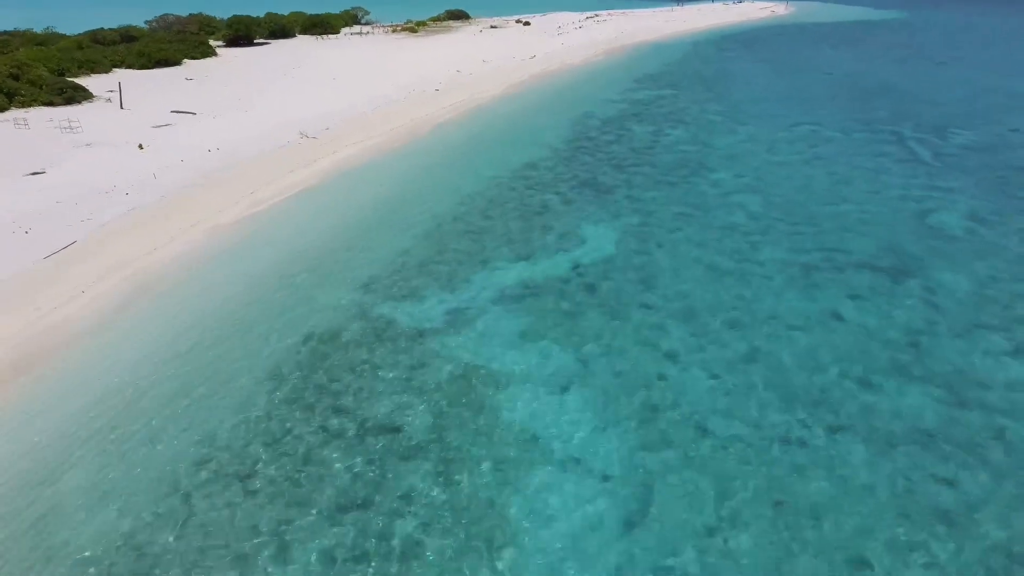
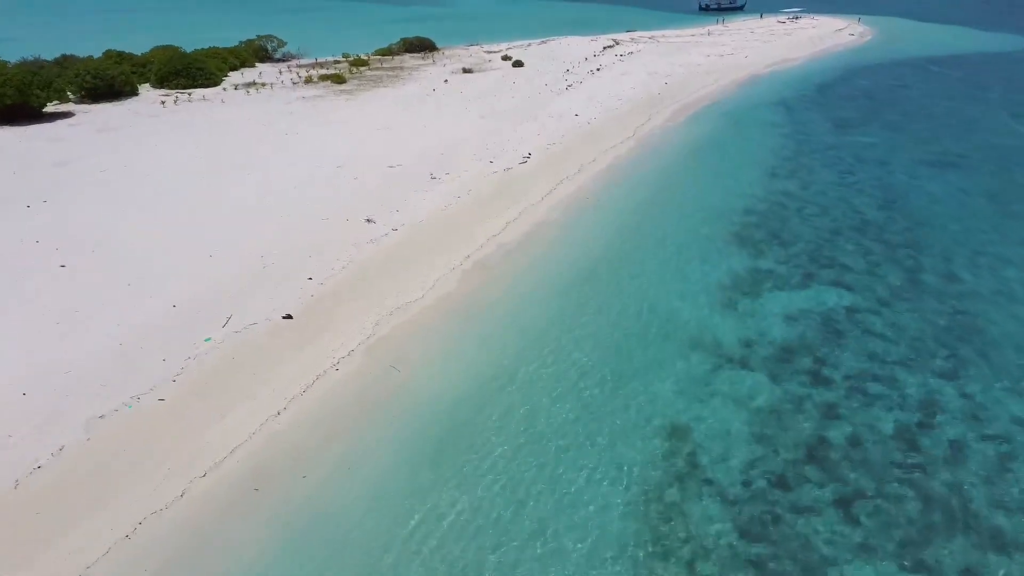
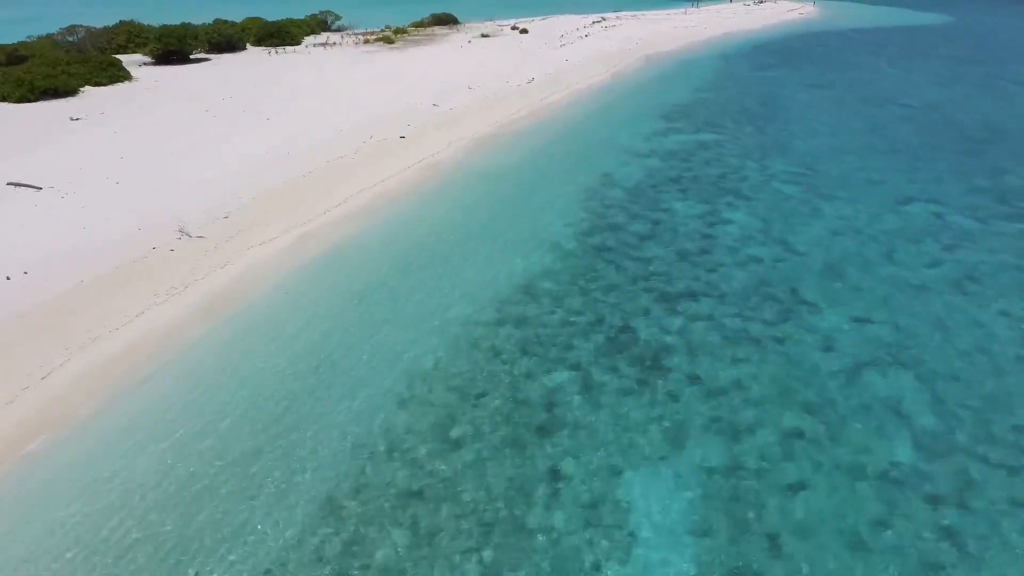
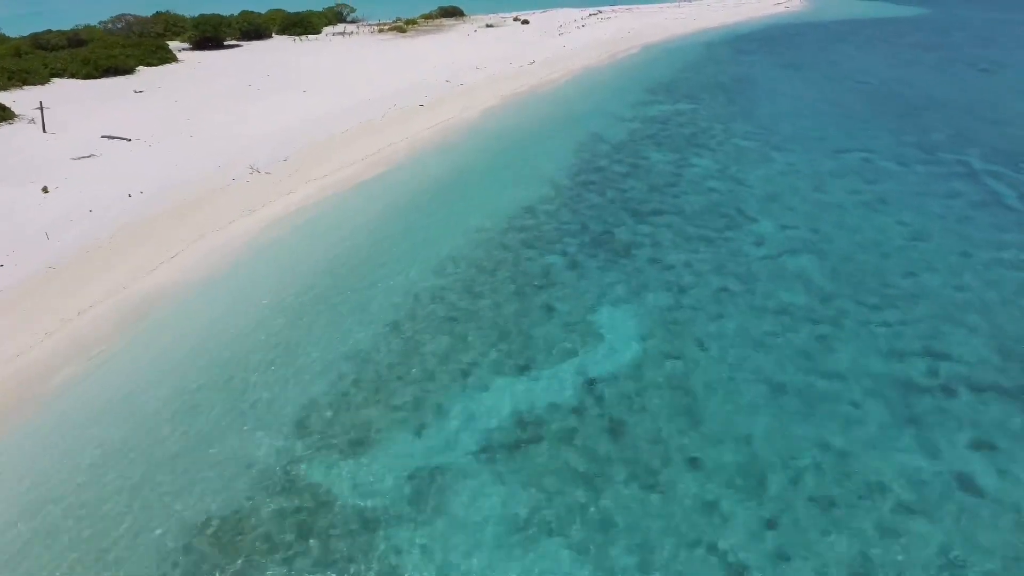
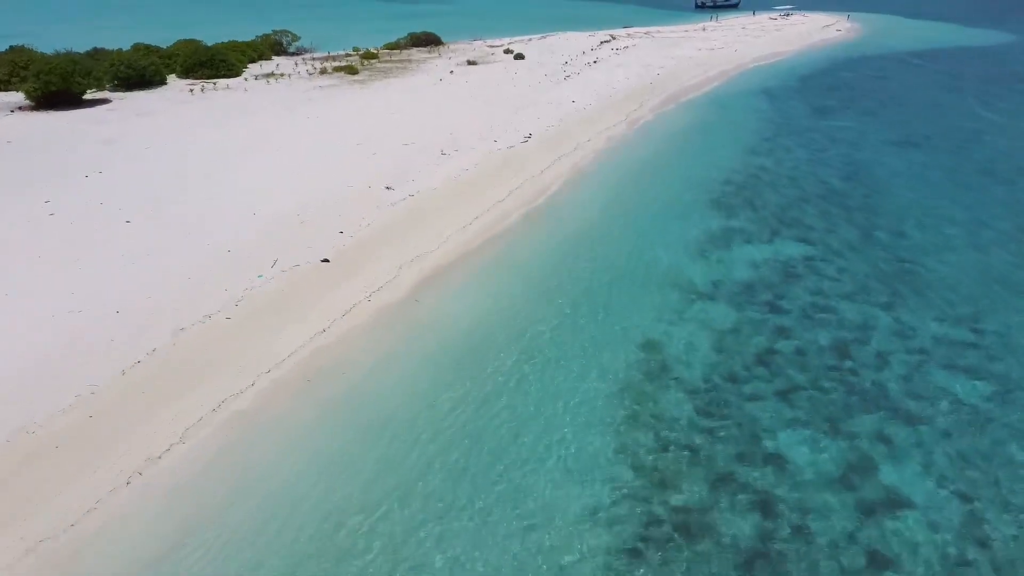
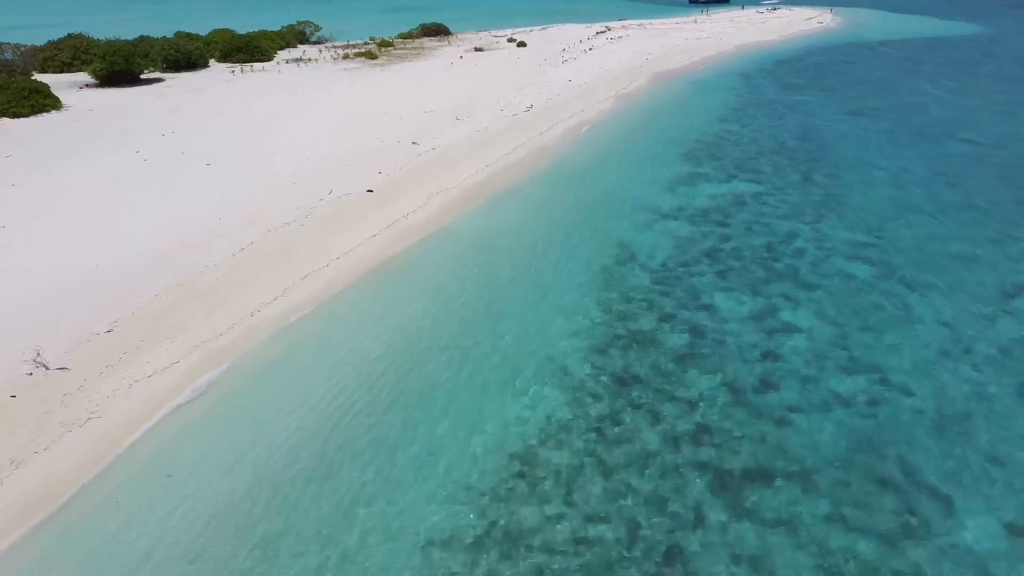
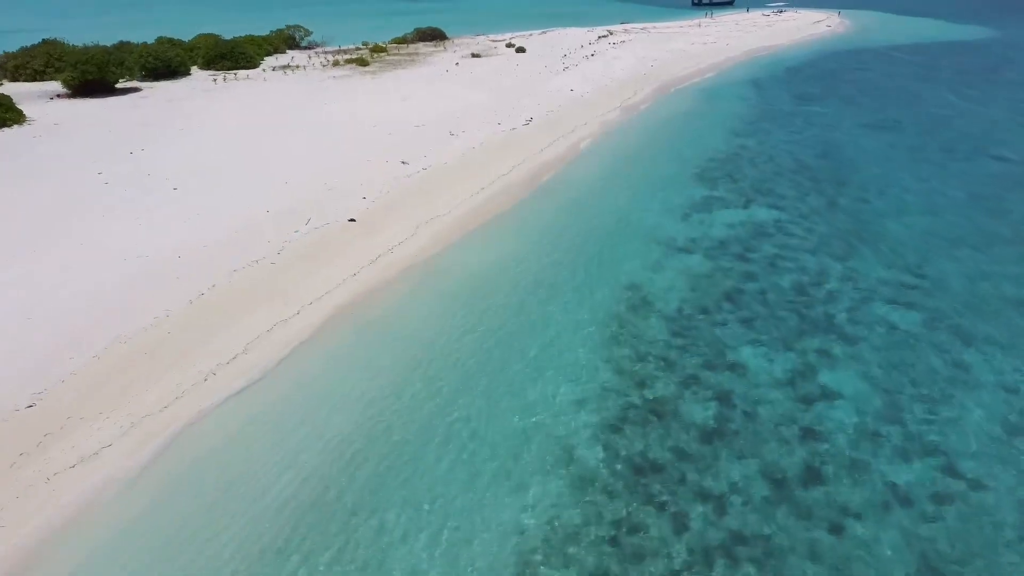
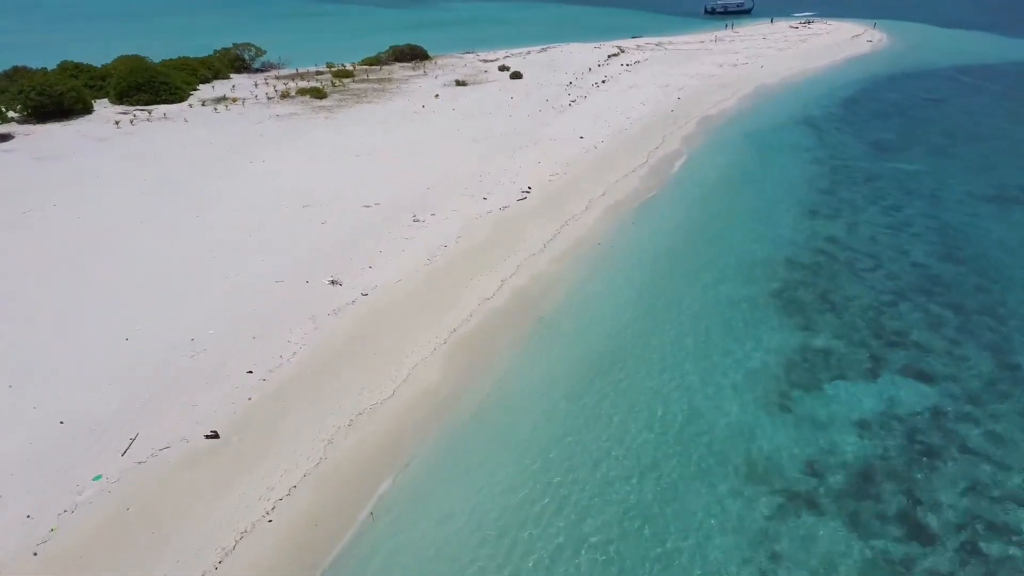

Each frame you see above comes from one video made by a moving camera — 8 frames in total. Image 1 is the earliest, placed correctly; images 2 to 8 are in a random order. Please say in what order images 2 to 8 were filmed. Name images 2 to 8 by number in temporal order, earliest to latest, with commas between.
4, 3, 6, 7, 5, 2, 8
